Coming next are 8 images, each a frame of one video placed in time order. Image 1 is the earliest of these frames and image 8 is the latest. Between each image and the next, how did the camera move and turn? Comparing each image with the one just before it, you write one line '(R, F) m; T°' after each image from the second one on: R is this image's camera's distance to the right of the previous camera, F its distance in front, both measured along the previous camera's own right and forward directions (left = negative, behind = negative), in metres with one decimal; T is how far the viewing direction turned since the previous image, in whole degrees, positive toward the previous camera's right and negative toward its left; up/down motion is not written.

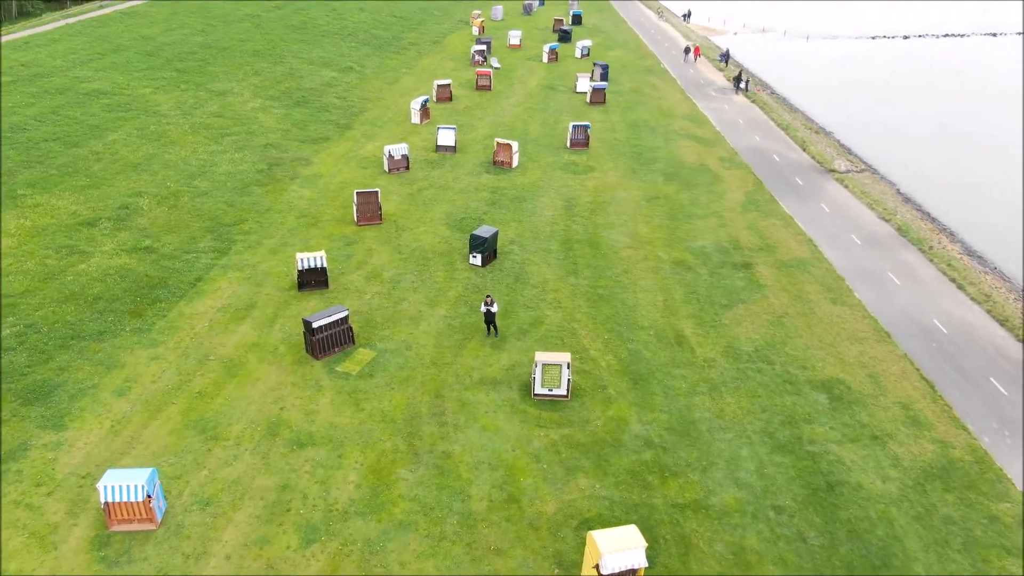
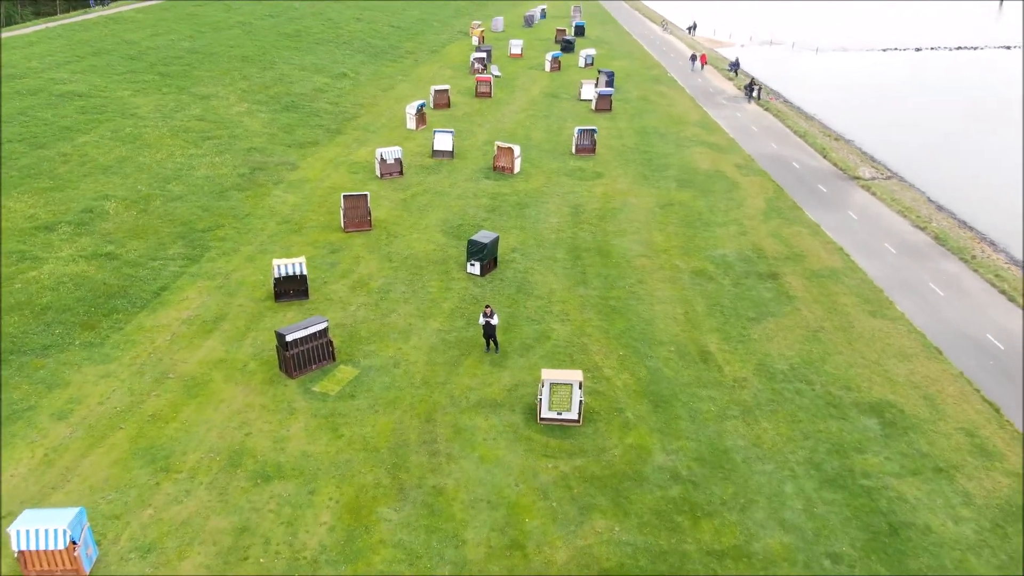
(-0.1, +2.8) m; 0°
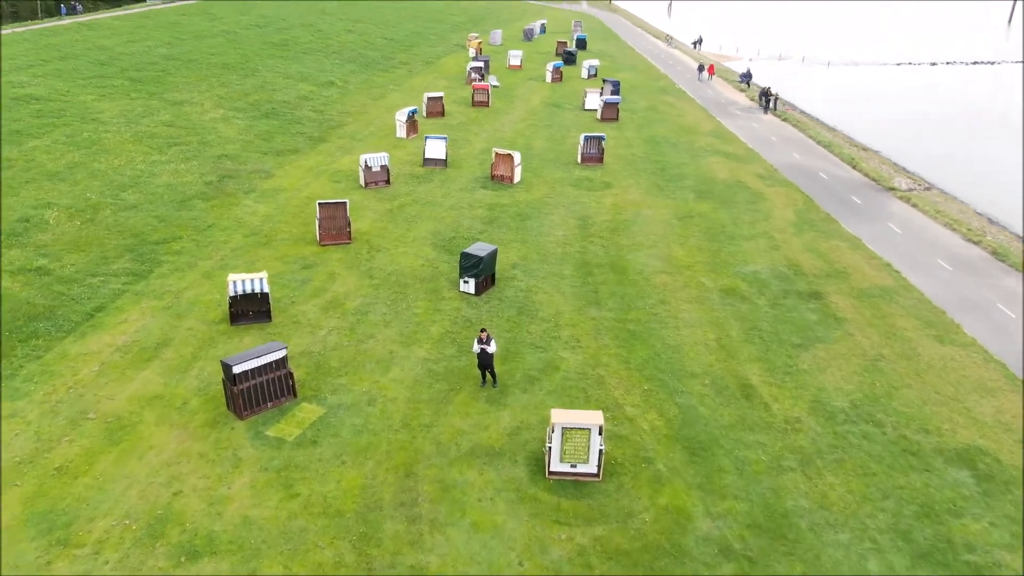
(-0.1, +3.6) m; 0°
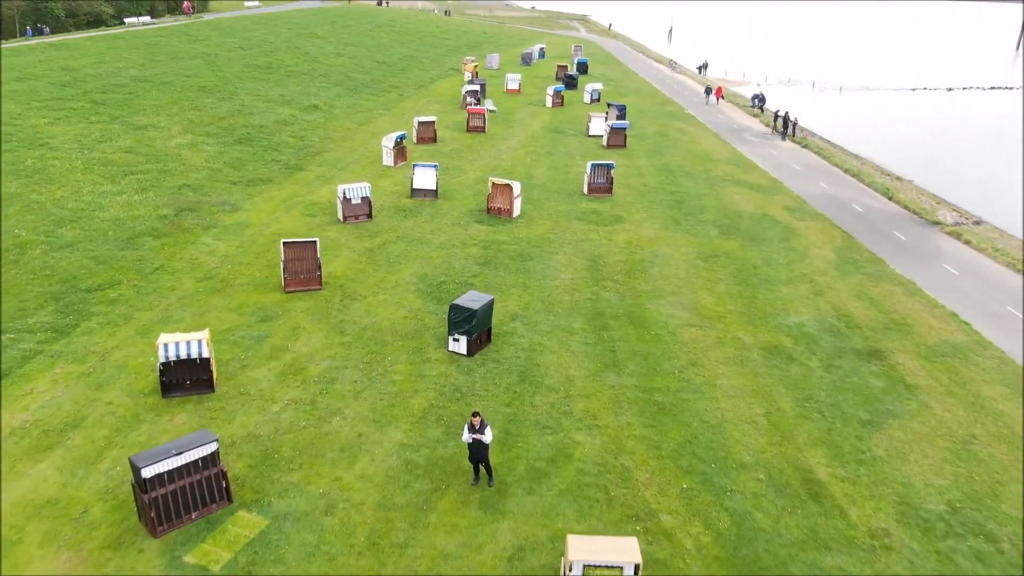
(-0.1, +3.7) m; 0°
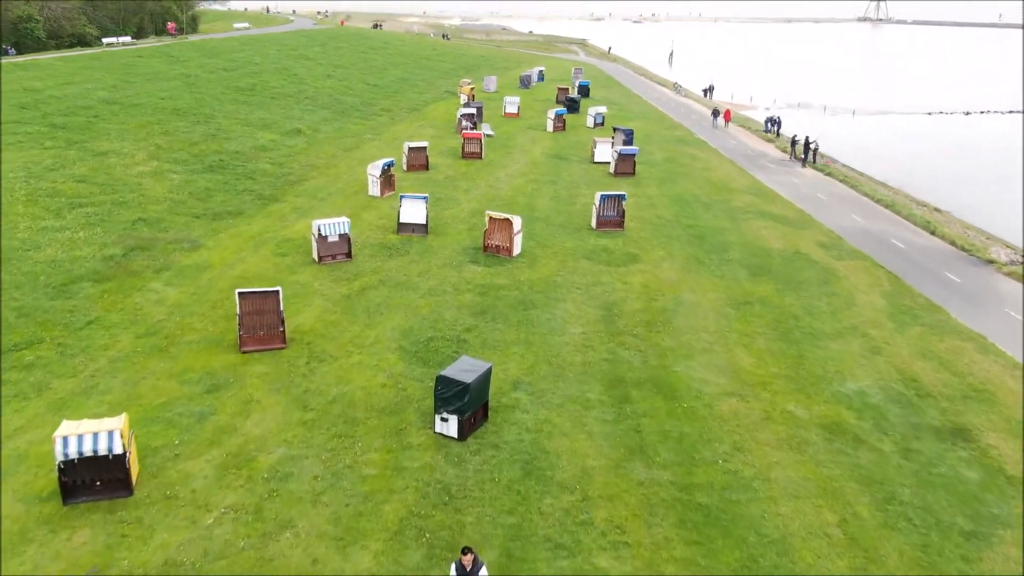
(-0.1, +3.4) m; 0°
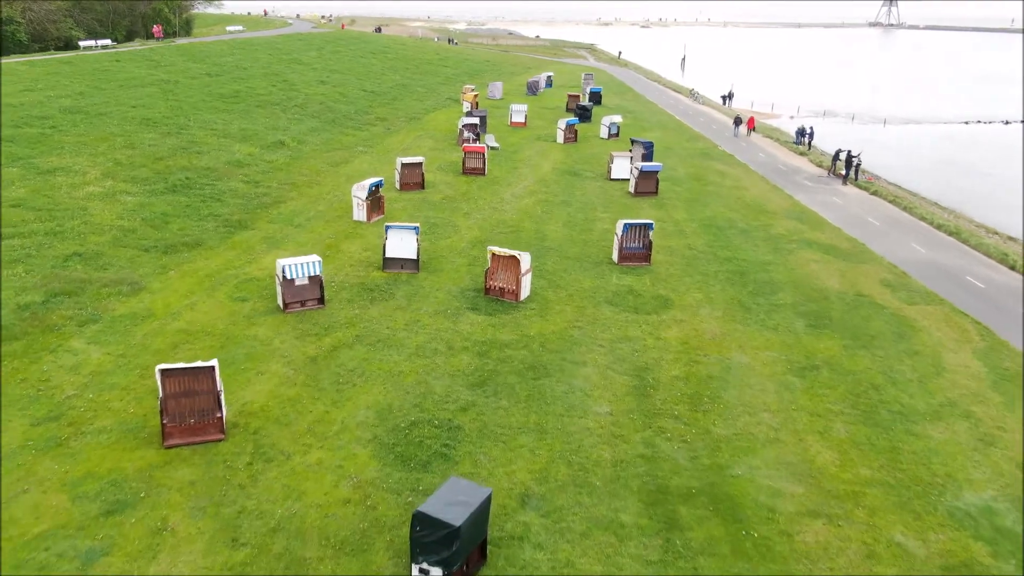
(0.0, +4.1) m; 0°
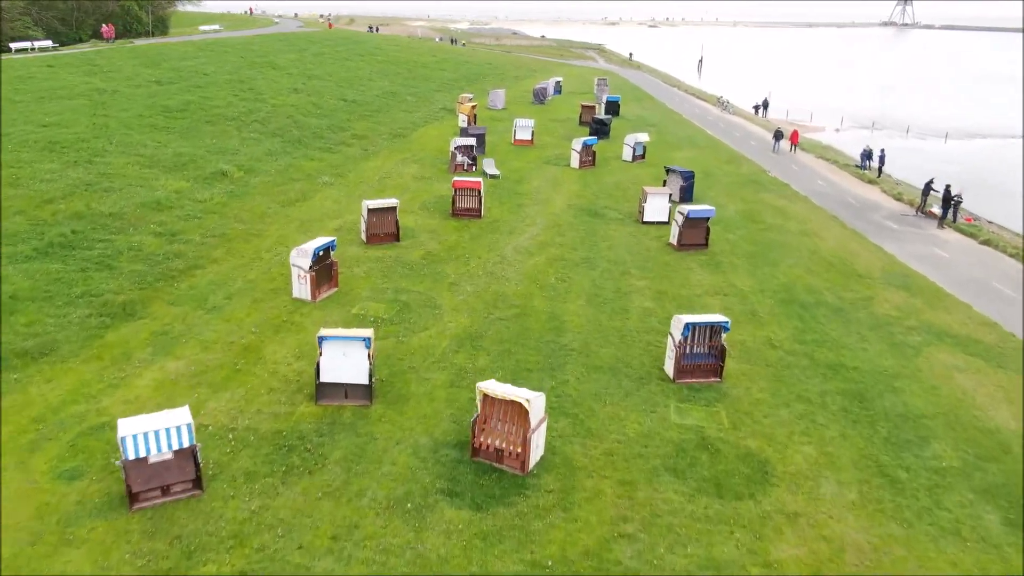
(0.0, +7.7) m; 0°
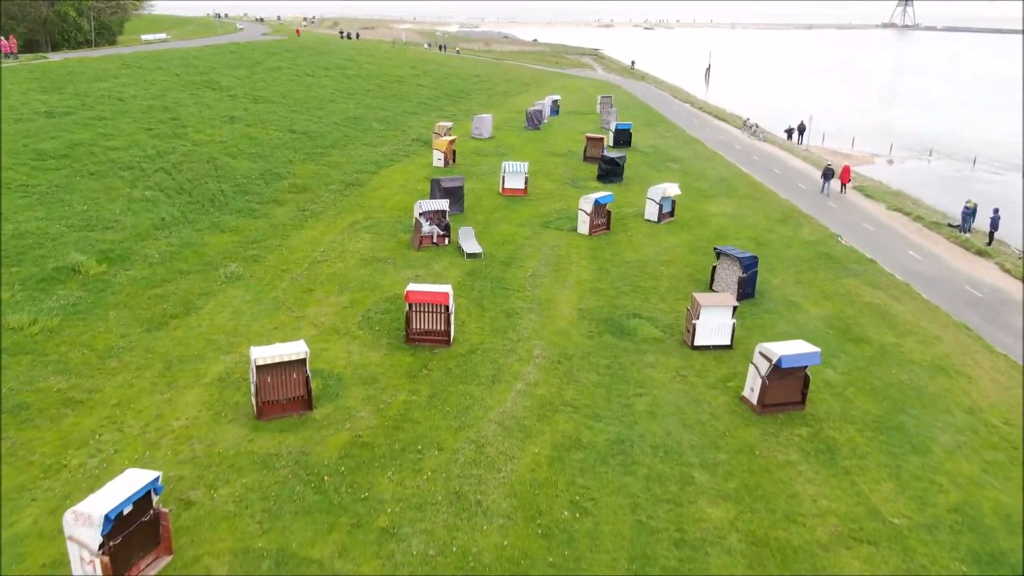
(+0.2, +8.9) m; +1°
